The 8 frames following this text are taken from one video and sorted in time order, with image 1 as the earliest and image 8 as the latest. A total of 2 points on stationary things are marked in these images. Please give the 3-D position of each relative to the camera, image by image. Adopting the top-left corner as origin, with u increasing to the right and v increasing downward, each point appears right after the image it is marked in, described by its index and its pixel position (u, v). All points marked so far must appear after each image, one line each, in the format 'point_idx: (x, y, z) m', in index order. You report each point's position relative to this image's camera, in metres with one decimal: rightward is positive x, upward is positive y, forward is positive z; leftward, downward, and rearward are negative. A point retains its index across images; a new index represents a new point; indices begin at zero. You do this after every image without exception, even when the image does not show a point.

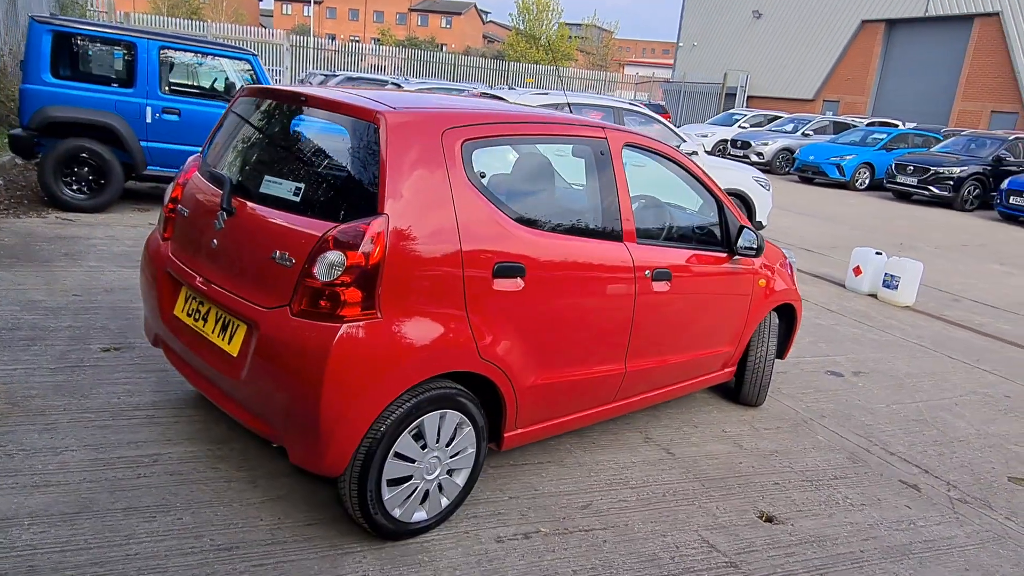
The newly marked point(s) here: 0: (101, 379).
0: (-2.3, -0.5, +4.2) m
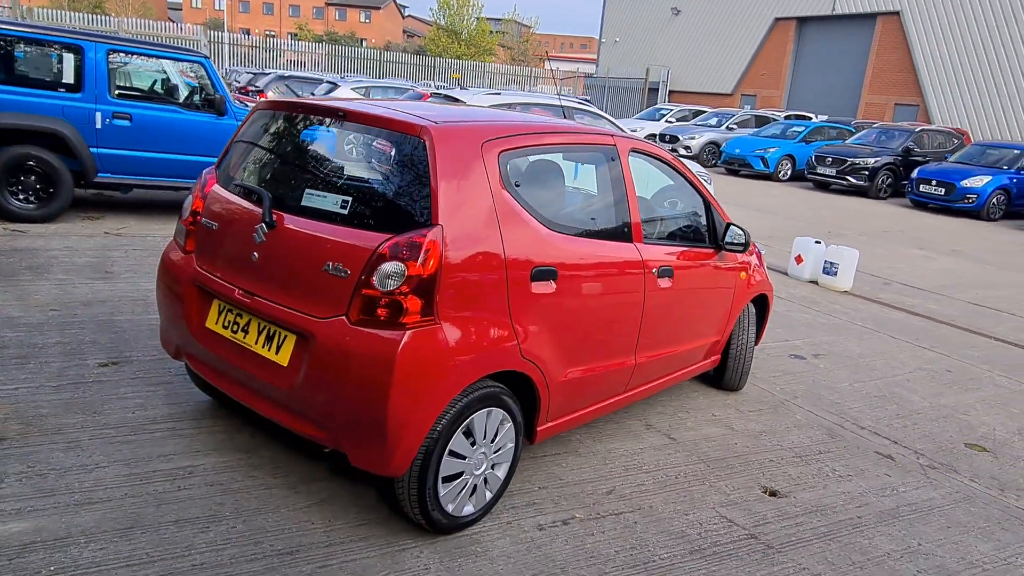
0: (-2.3, -0.6, +4.1) m
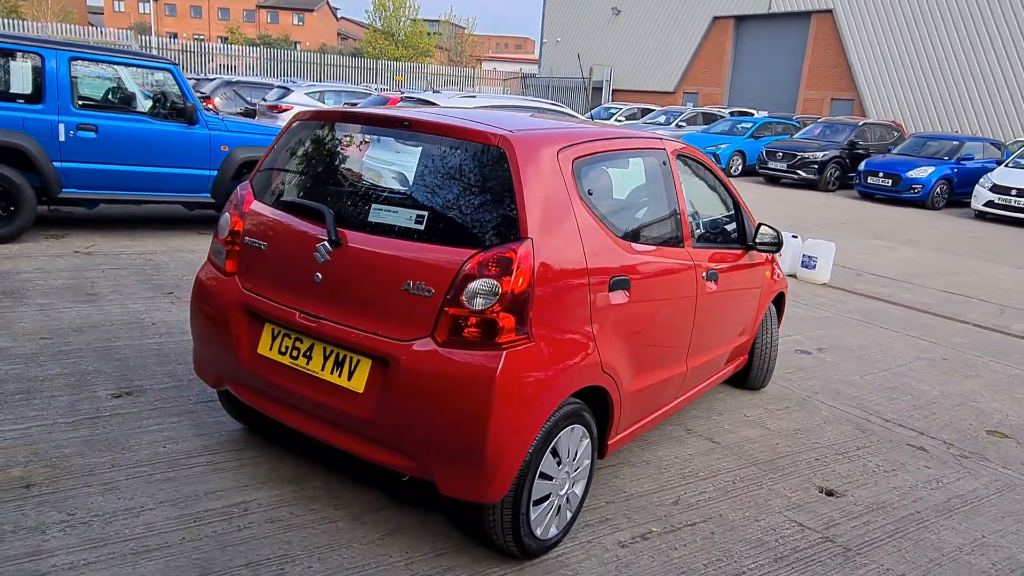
0: (-2.0, -0.7, +3.9) m
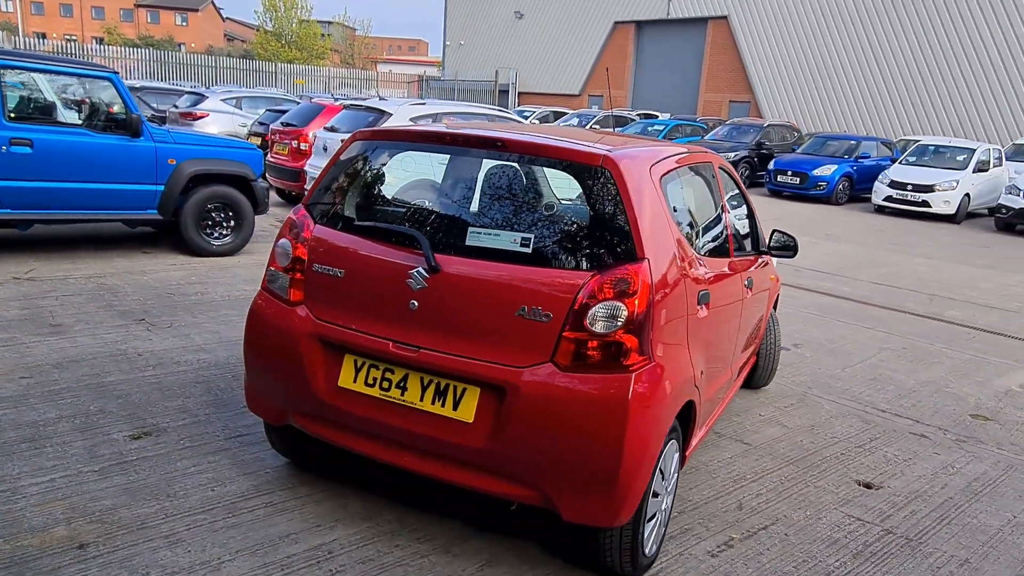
0: (-1.7, -0.9, +3.6) m
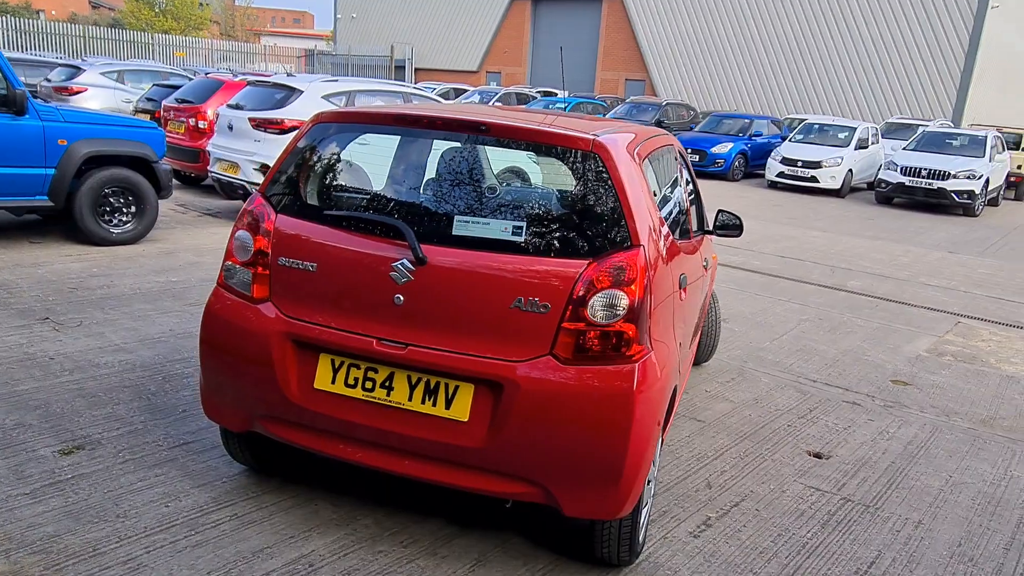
0: (-1.8, -0.9, +3.3) m
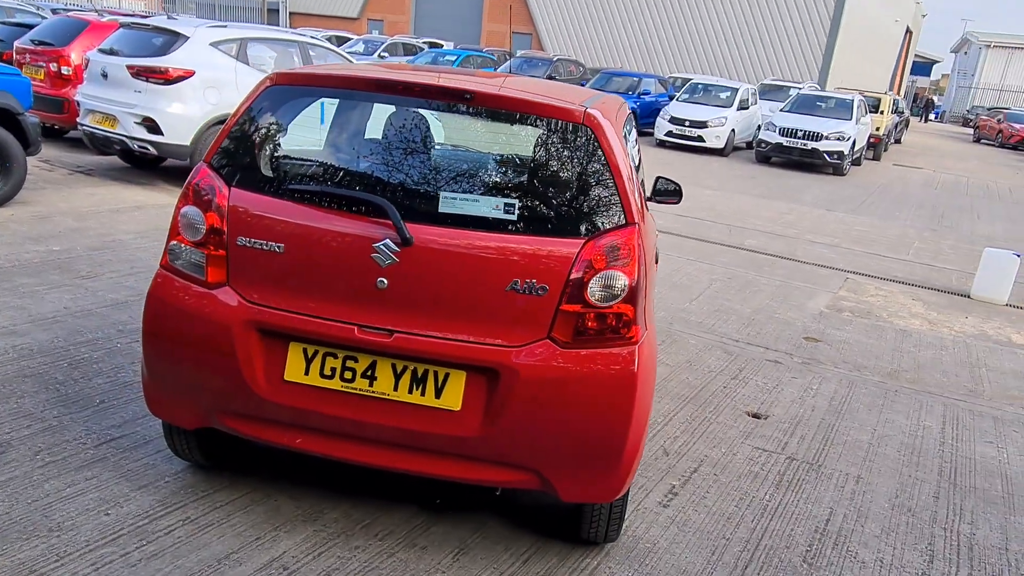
0: (-1.8, -0.8, +2.9) m
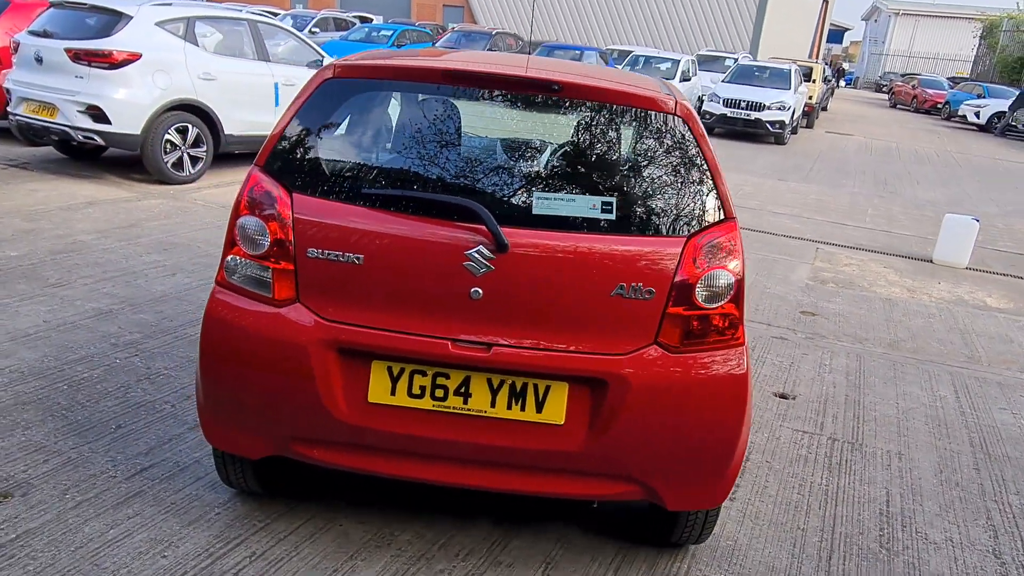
0: (-1.5, -0.9, +2.6) m
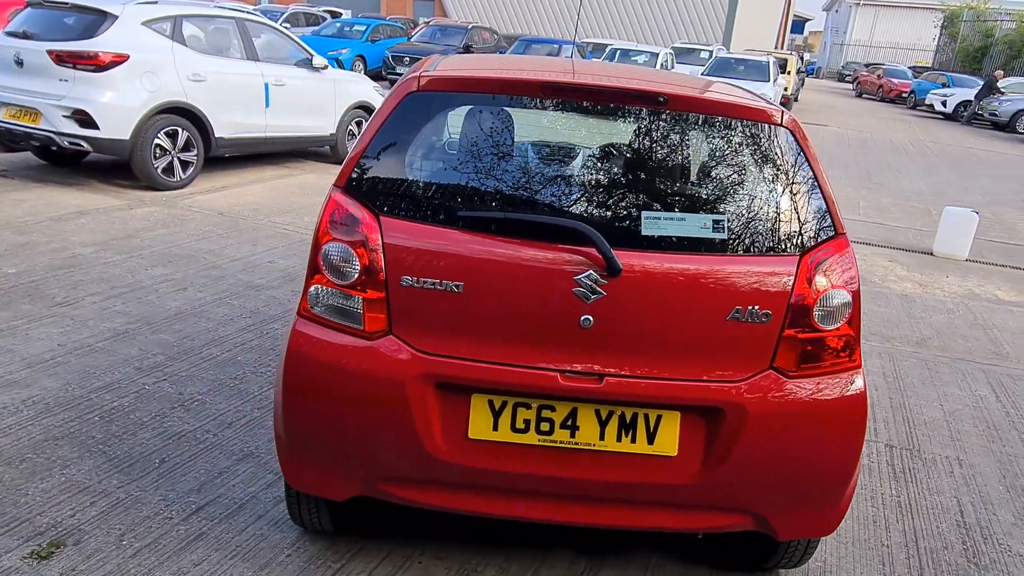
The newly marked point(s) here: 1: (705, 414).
0: (-1.2, -1.0, +2.4) m
1: (+0.6, -0.4, +2.2) m
